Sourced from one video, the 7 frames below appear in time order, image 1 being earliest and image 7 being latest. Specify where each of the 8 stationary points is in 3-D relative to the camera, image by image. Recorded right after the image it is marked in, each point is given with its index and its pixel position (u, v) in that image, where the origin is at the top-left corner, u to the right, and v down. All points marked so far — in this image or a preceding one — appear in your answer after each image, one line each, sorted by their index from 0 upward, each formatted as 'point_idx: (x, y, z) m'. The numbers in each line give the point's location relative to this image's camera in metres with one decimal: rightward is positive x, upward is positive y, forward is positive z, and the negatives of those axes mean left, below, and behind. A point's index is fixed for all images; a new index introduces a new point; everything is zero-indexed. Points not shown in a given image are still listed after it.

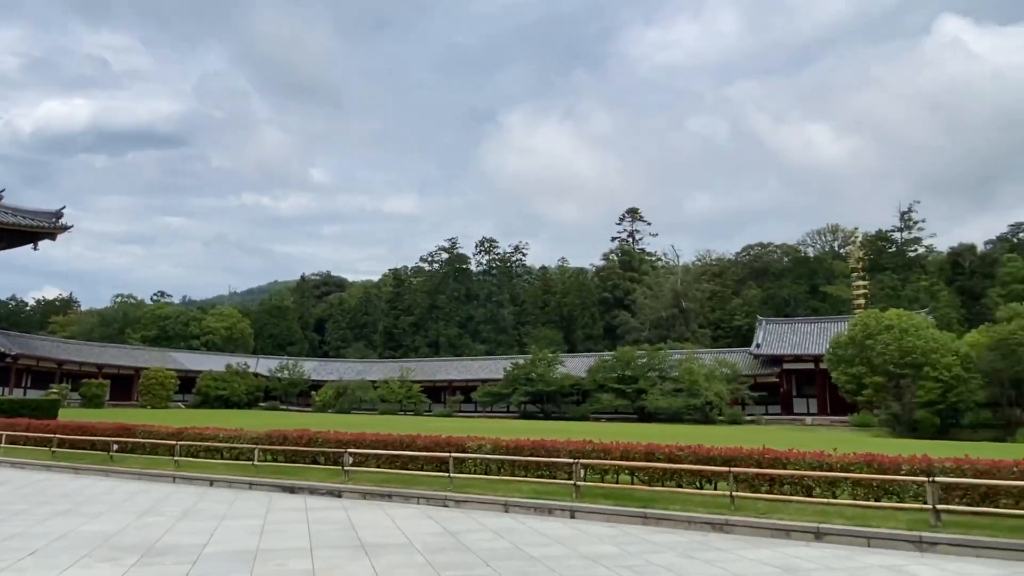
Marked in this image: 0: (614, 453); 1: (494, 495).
0: (+1.1, -1.8, +7.7) m
1: (-0.2, -2.2, +7.5) m
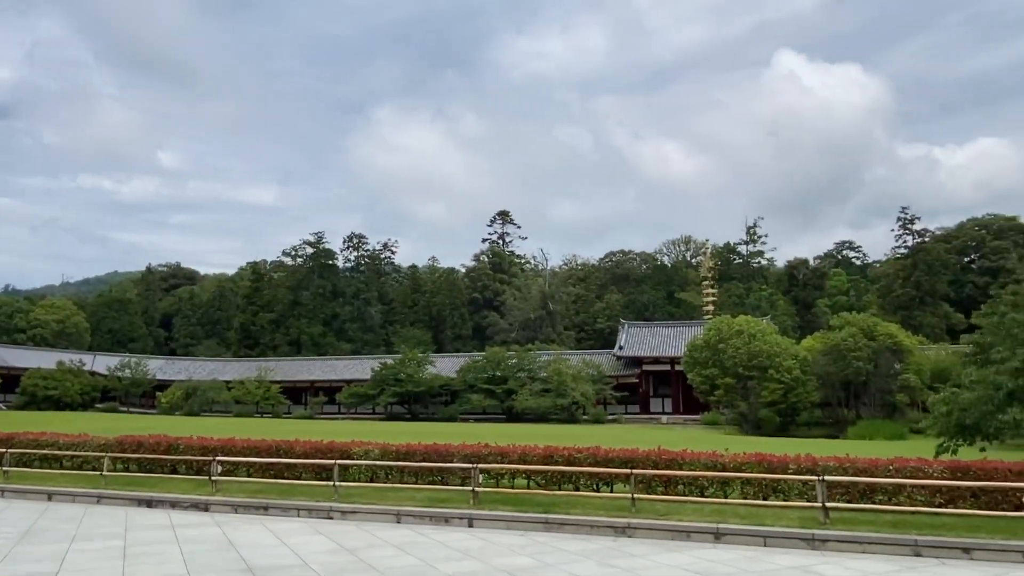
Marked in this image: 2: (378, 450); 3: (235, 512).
0: (0.0, -1.8, +7.5) m
1: (-1.3, -2.2, +7.0) m
2: (-1.5, -1.9, +8.1) m
3: (-2.9, -2.3, +7.3) m
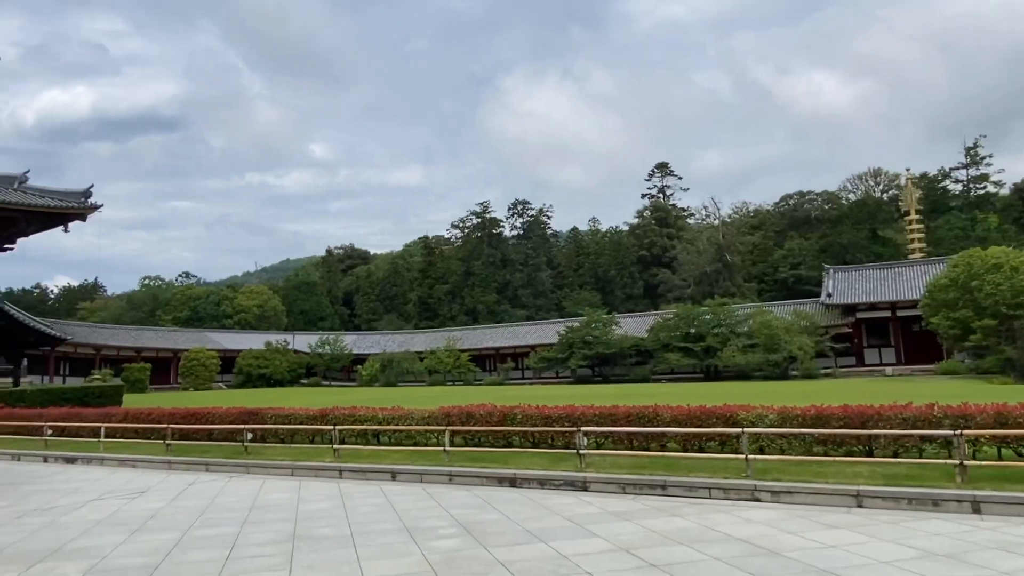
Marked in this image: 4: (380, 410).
0: (+3.8, -1.1, +5.8) m
1: (+2.5, -1.5, +5.6) m
2: (+2.4, -1.2, +6.6) m
3: (+1.0, -1.8, +6.1) m
4: (-1.7, -1.6, +8.9) m
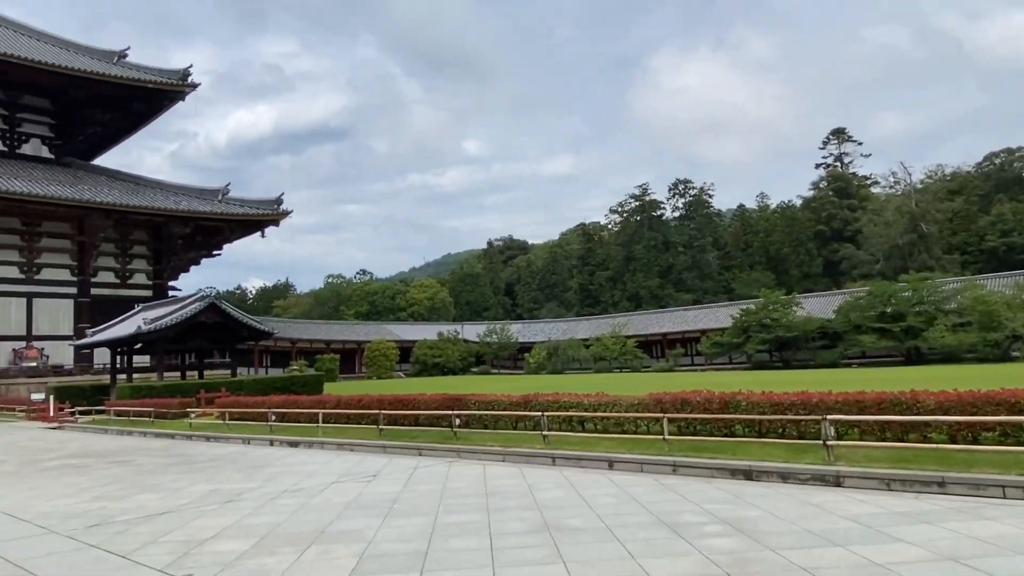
0: (+5.6, -0.7, +4.4) m
1: (+4.3, -1.3, +4.5) m
2: (+4.4, -0.9, +5.5) m
3: (+2.9, -1.6, +5.4) m
4: (+0.9, -1.3, +8.7) m
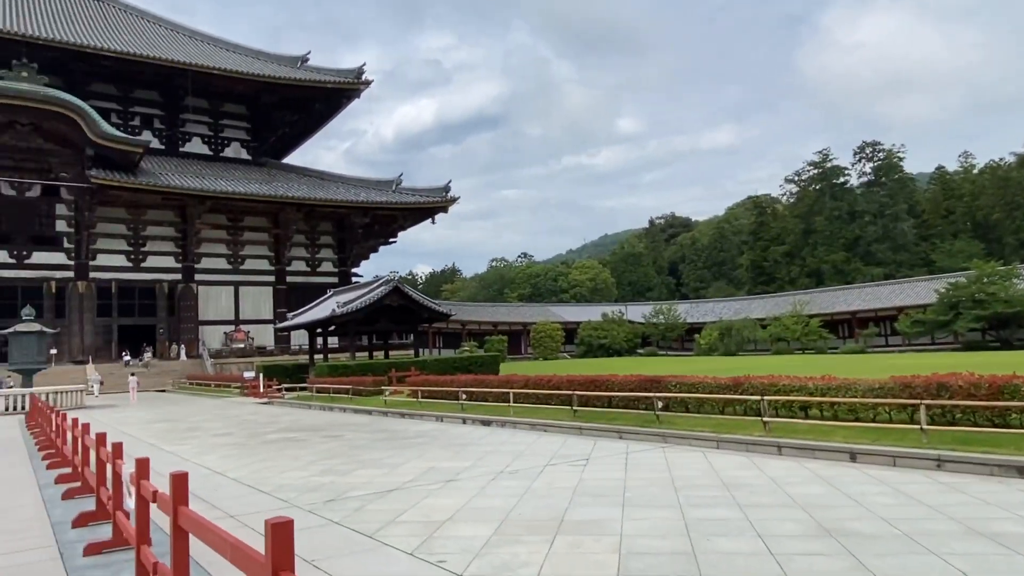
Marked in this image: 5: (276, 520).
0: (+6.8, -0.4, +2.5) m
1: (+5.6, -1.0, +2.9) m
2: (+6.0, -0.6, +3.9) m
3: (+4.5, -1.3, +4.1) m
4: (+3.3, -1.0, +7.8) m
5: (-0.6, -0.6, +1.7) m
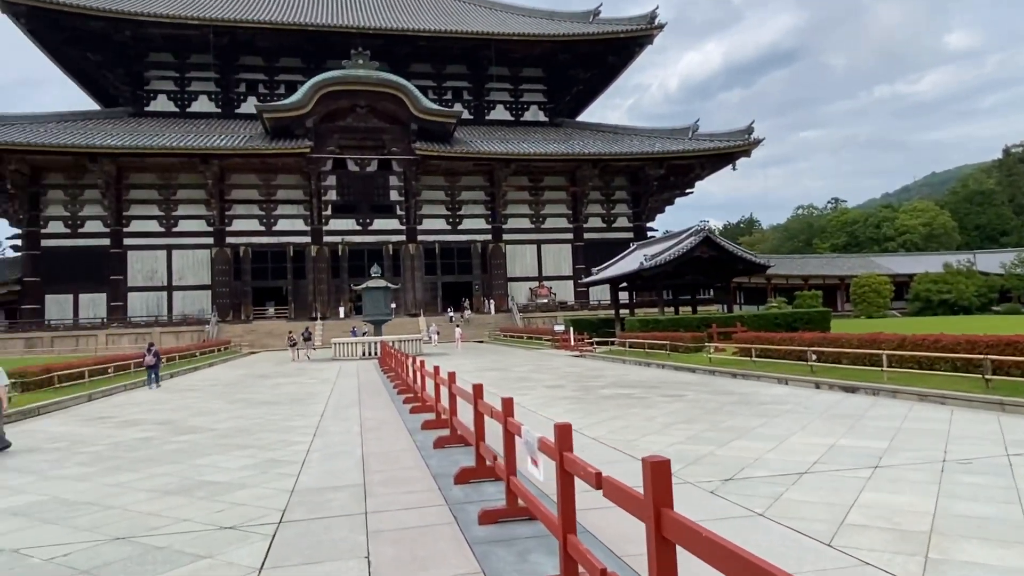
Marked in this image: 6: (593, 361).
0: (+7.8, -0.1, -1.5) m
1: (+6.8, -0.6, -0.6) m
2: (+7.5, -0.2, +0.1) m
3: (+6.3, -0.9, +1.0) m
4: (+6.5, -0.4, +4.8) m
5: (+0.6, -0.4, +0.6) m
6: (+1.8, -1.7, +15.9) m
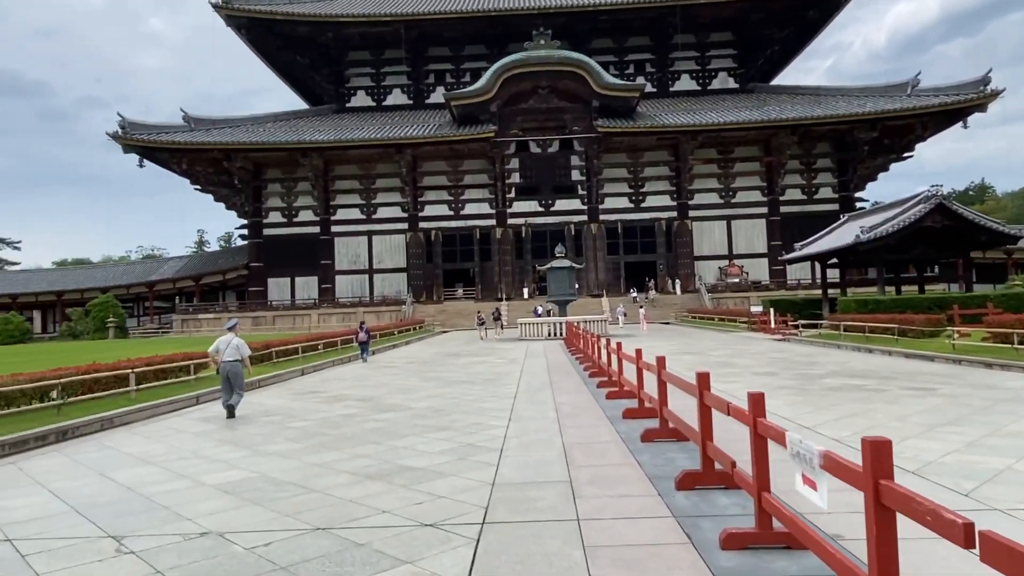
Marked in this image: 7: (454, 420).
0: (+7.2, -0.1, -4.0) m
1: (+6.5, -0.6, -2.9) m
2: (+7.4, -0.1, -2.4) m
3: (+6.4, -0.8, -1.3) m
4: (+7.6, -0.2, +2.4) m
5: (+0.9, -0.3, -0.1) m
6: (+5.9, -1.2, +14.4) m
7: (-0.5, -1.2, +6.3) m
